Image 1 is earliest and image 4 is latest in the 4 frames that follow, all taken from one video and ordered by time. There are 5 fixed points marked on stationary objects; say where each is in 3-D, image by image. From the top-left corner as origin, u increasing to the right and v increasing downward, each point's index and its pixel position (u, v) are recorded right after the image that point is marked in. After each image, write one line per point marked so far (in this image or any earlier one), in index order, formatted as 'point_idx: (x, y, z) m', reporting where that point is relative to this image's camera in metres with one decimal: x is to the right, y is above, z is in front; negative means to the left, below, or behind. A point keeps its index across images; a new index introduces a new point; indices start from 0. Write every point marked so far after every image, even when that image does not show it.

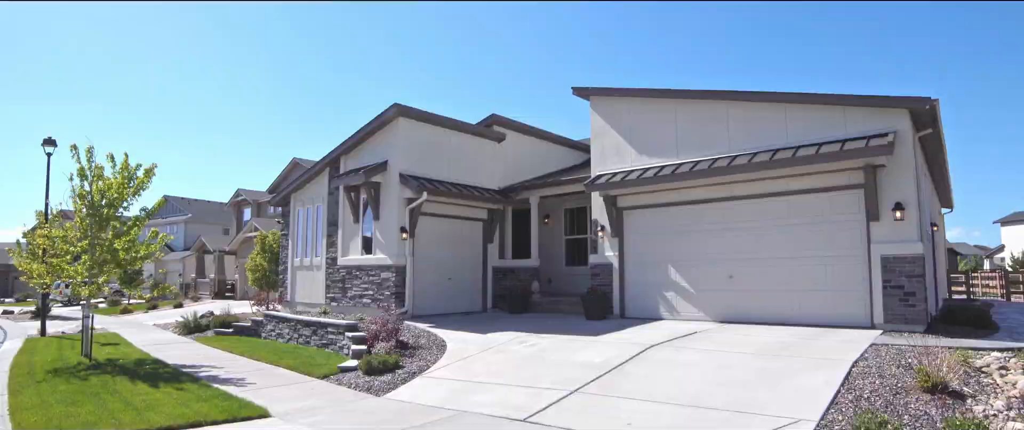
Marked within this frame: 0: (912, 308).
0: (+6.4, -1.5, +9.8) m
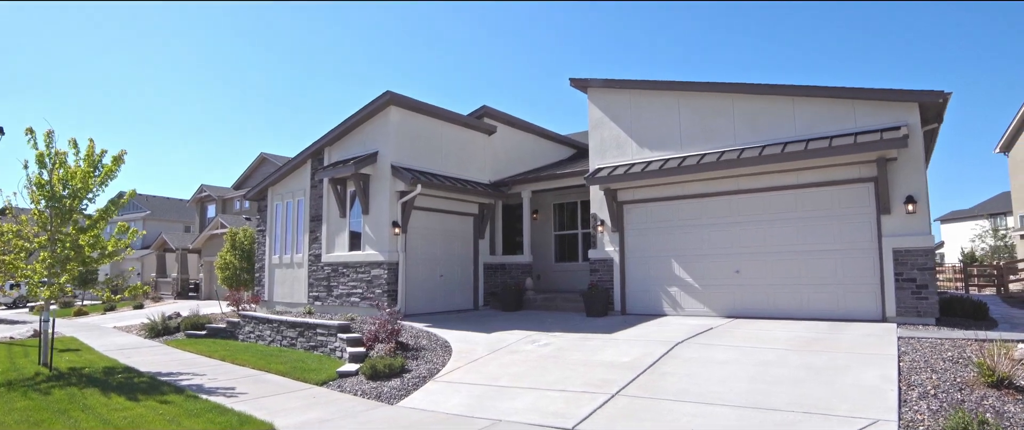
0: (+6.6, -1.4, +9.8) m
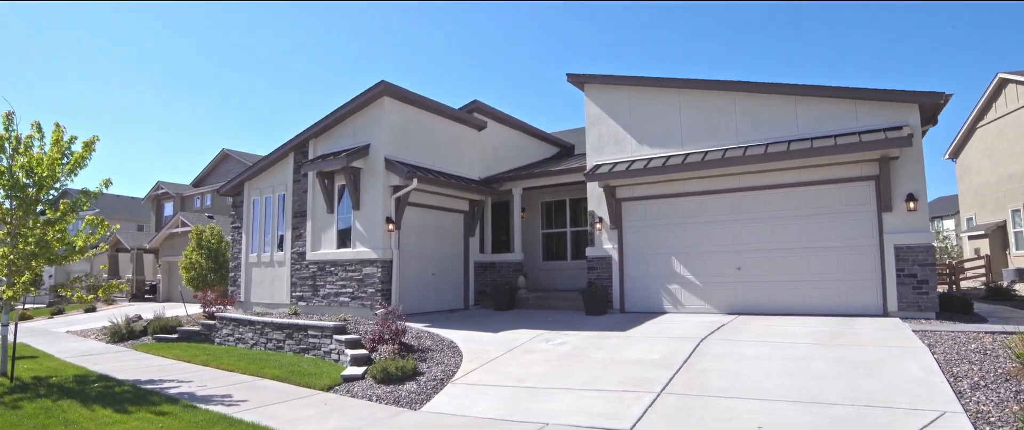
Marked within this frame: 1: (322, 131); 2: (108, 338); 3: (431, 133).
0: (+6.8, -1.3, +10.1) m
1: (-4.1, +1.8, +13.2) m
2: (-8.8, -2.7, +13.4) m
3: (-1.8, +1.8, +13.5) m
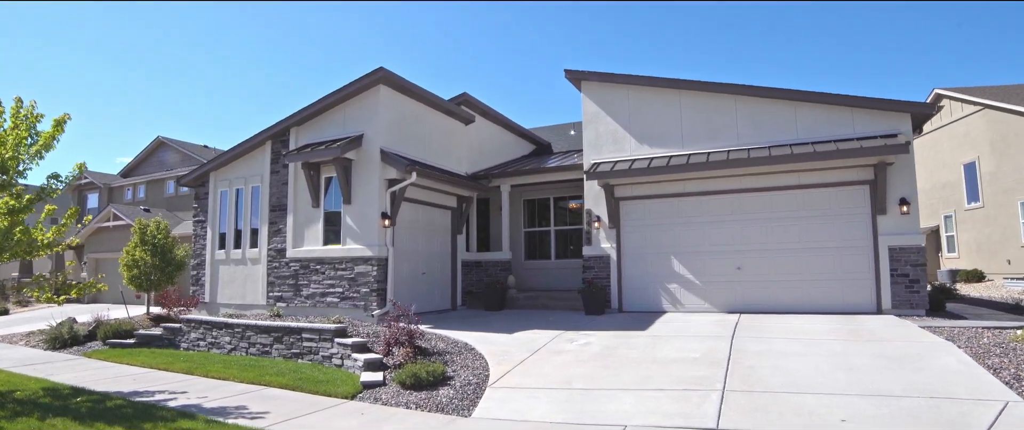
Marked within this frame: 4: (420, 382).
0: (+7.0, -1.4, +10.7) m
1: (-4.1, +1.9, +12.2) m
2: (-8.9, -2.5, +11.8) m
3: (-1.9, +1.9, +12.8) m
4: (-1.2, -2.2, +8.1) m
